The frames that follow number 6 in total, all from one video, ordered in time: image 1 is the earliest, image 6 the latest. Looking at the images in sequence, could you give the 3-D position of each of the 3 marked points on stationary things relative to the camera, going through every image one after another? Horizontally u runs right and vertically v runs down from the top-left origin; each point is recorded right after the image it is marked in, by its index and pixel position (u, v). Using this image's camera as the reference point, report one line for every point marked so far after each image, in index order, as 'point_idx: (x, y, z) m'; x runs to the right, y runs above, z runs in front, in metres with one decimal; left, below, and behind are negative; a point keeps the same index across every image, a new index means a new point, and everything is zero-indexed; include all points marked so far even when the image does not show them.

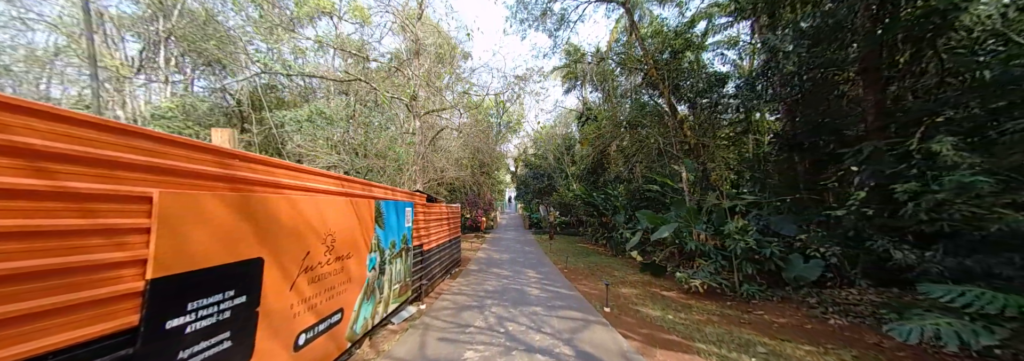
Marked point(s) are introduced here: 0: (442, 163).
0: (-3.0, +0.7, +11.8) m
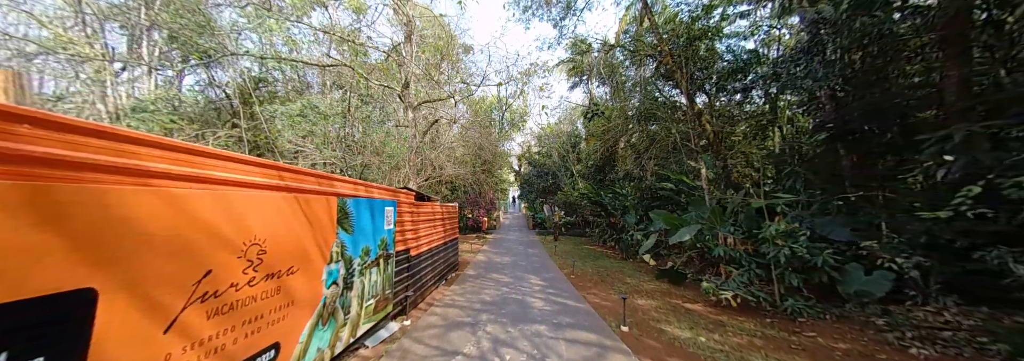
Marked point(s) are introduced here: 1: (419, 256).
0: (-2.8, +0.8, +11.2) m
1: (-1.4, -1.2, +4.2) m
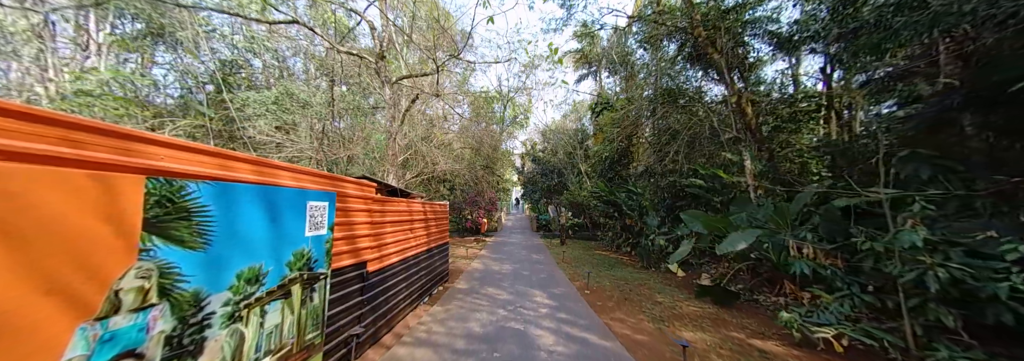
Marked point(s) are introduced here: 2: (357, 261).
0: (-2.8, +0.9, +10.2) m
1: (-1.5, -1.0, +3.1) m
2: (-1.5, -0.8, +2.6) m
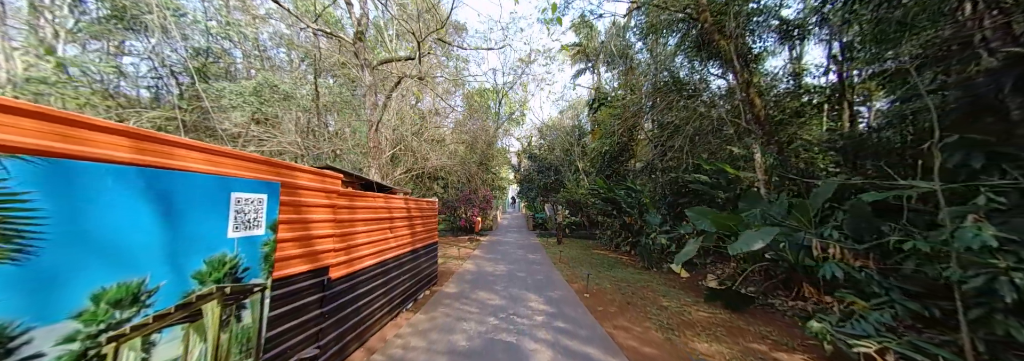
0: (-3.0, +1.1, +9.7) m
1: (-1.6, -0.9, +2.7) m
2: (-1.6, -0.7, +2.1) m
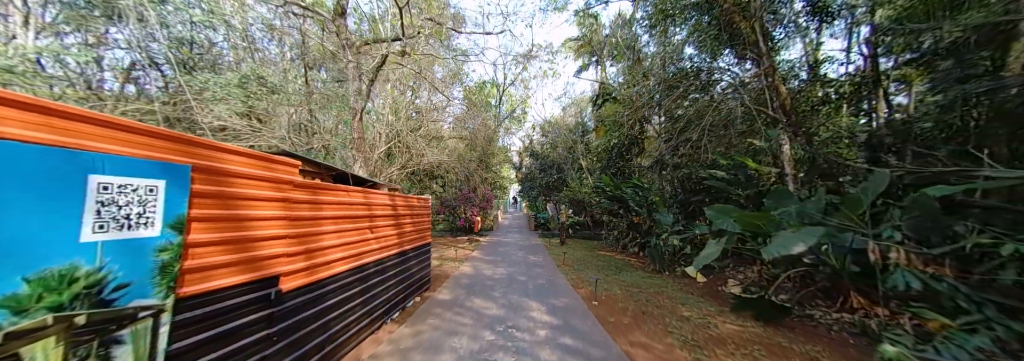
0: (-2.9, +1.1, +9.3) m
1: (-1.6, -0.9, +2.2) m
2: (-1.6, -0.6, +1.7) m
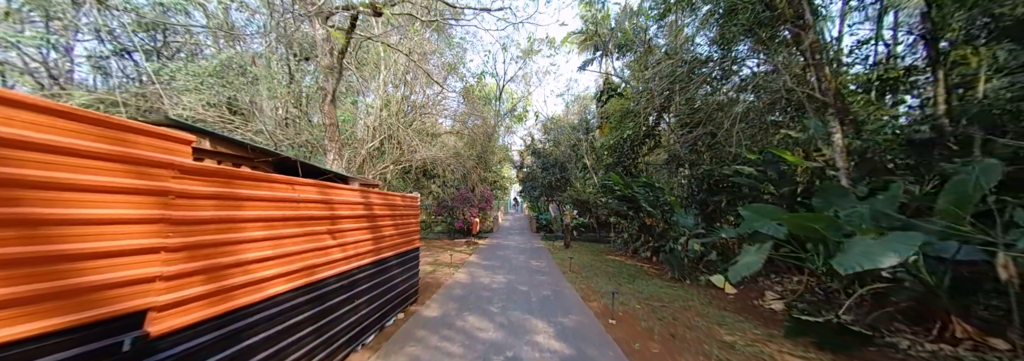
0: (-2.9, +1.2, +8.6) m
1: (-1.6, -0.8, +1.5) m
2: (-1.6, -0.5, +1.0) m
